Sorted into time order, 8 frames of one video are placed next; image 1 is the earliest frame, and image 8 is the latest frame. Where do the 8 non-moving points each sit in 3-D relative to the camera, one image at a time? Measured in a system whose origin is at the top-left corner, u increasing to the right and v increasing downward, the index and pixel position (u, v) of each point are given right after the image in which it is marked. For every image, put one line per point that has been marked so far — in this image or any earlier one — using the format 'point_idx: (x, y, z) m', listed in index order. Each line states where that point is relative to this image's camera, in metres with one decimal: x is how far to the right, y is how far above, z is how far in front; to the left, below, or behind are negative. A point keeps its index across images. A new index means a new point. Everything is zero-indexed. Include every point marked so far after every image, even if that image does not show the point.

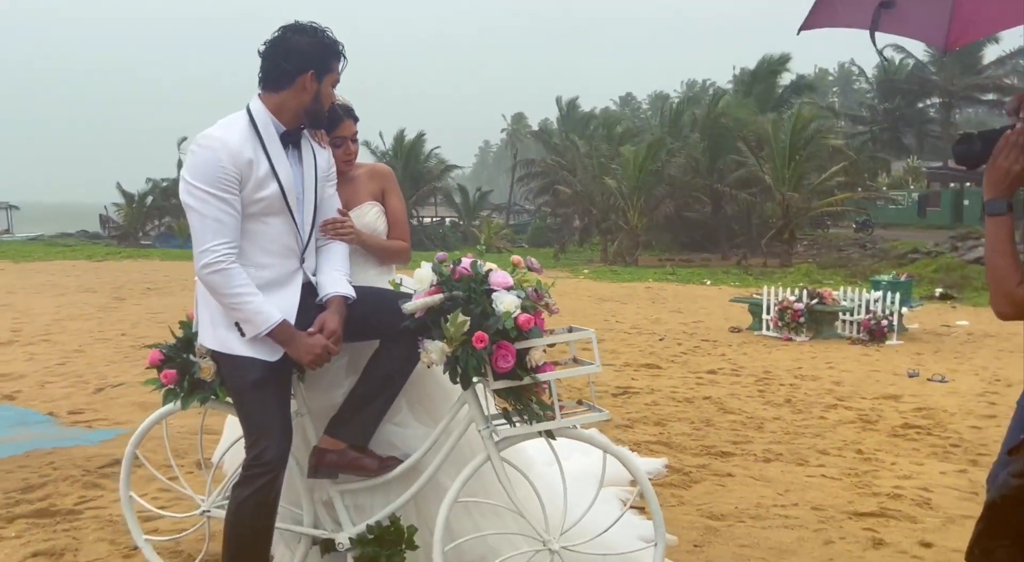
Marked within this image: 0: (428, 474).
0: (-0.2, -0.5, +2.6) m
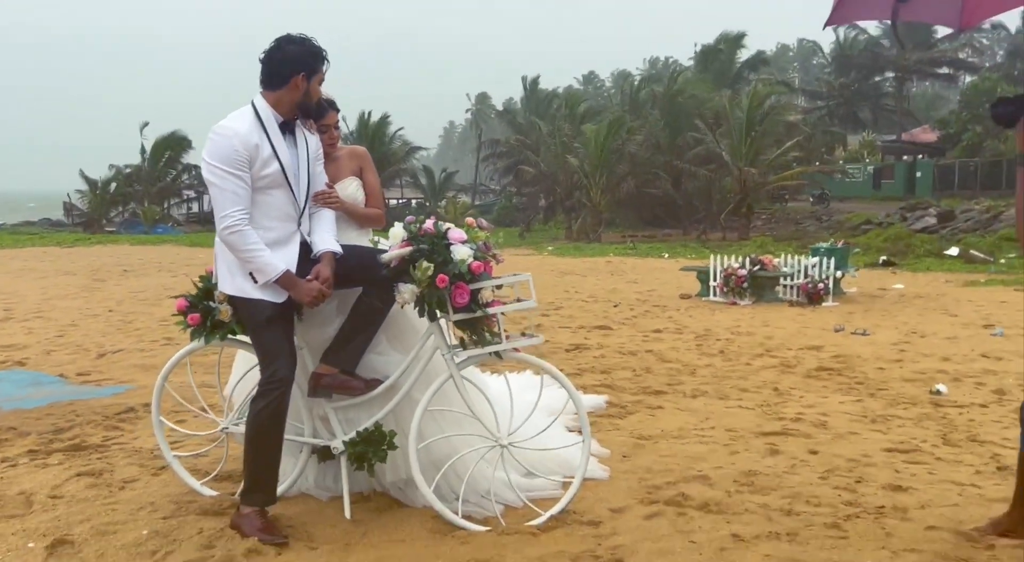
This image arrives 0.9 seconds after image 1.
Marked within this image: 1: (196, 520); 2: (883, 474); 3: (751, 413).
0: (-0.4, -0.4, +3.4) m
1: (-1.1, -0.9, +3.3) m
2: (+1.6, -0.8, +4.1) m
3: (+1.3, -0.7, +5.2) m
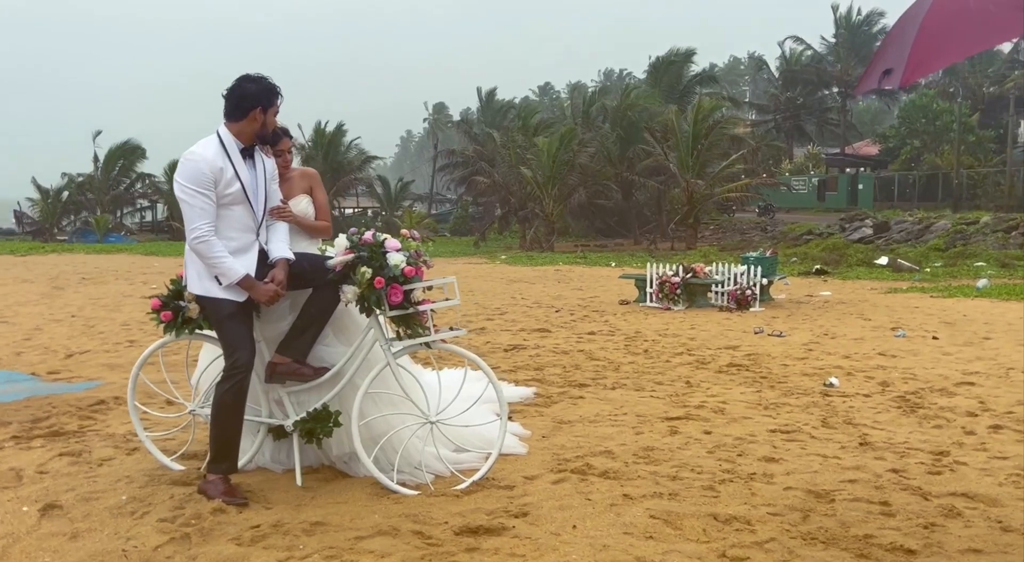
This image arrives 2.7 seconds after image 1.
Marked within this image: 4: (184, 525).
0: (-0.7, -0.4, +4.0) m
1: (-1.4, -0.9, +3.9) m
2: (+1.3, -0.8, +4.7) m
3: (+0.9, -0.7, +5.8) m
4: (-1.2, -0.9, +3.5) m
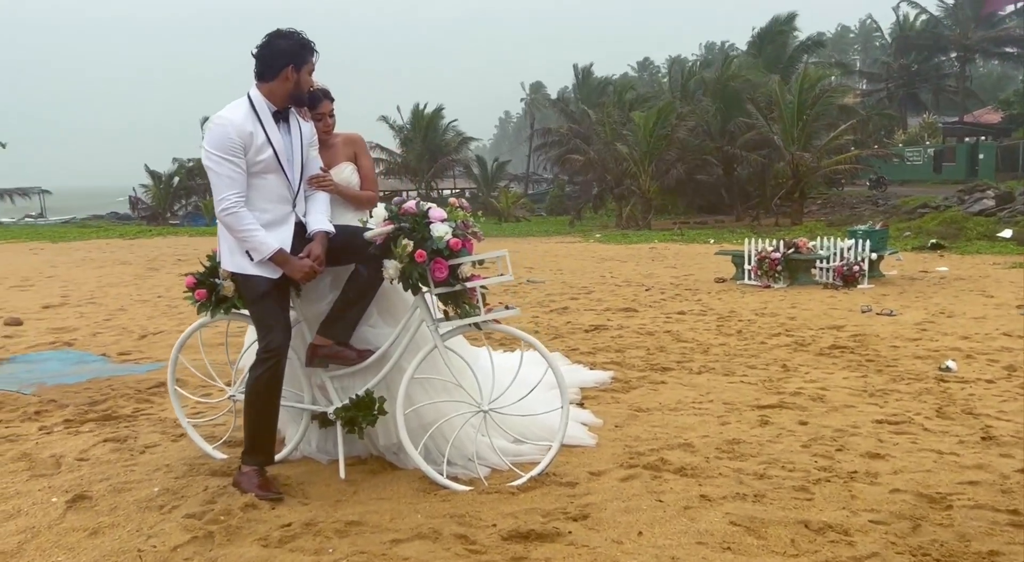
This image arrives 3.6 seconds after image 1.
0: (-0.5, -0.3, +3.6) m
1: (-1.2, -0.8, +3.6) m
2: (+1.6, -0.7, +4.2) m
3: (+1.3, -0.6, +5.3) m
4: (-1.0, -0.8, +3.2) m
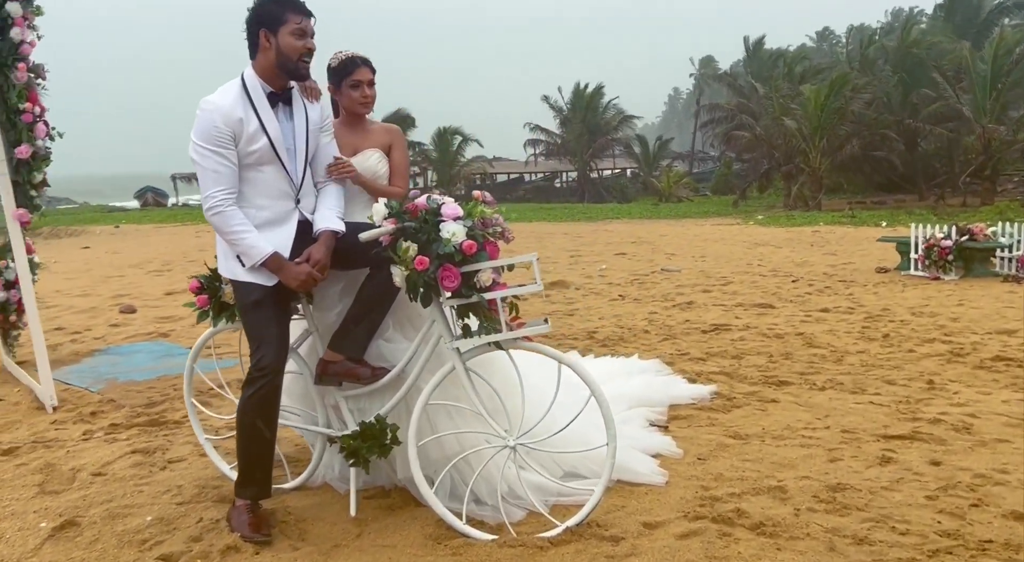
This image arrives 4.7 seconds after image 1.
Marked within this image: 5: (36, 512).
0: (-0.3, -0.3, +3.1) m
1: (-1.1, -0.8, +3.2) m
2: (+1.7, -0.8, +3.3) m
3: (+1.7, -0.6, +4.4) m
4: (-1.0, -0.8, +2.8) m
5: (-1.7, -0.8, +3.3) m
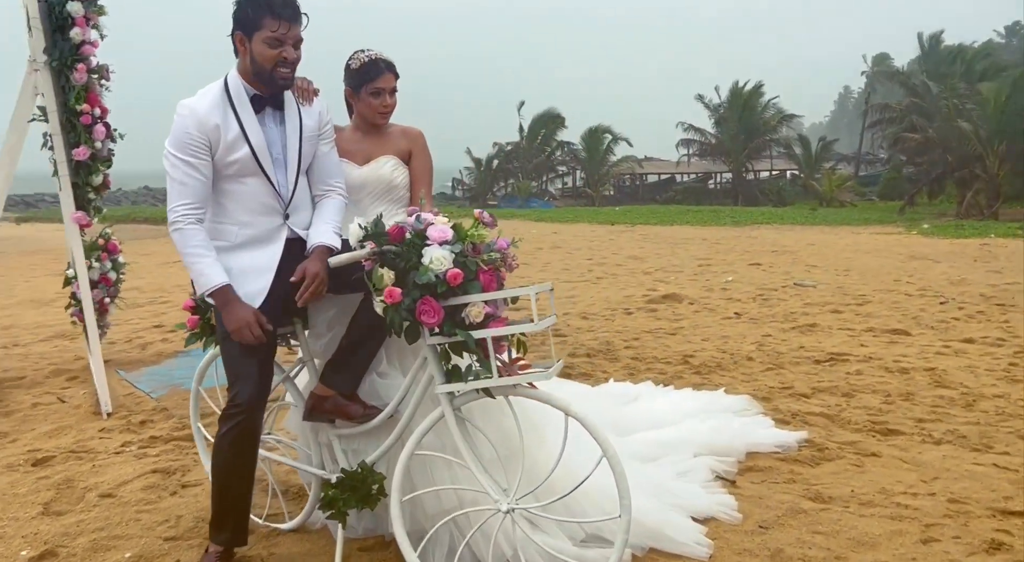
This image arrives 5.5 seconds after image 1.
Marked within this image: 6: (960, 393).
0: (-0.3, -0.4, +2.7) m
1: (-1.0, -0.8, +3.0) m
2: (+1.8, -0.9, +2.6) m
3: (+1.9, -0.8, +3.7) m
4: (-1.0, -0.9, +2.5) m
5: (-1.6, -0.8, +3.1) m
6: (+2.4, -0.6, +5.0) m
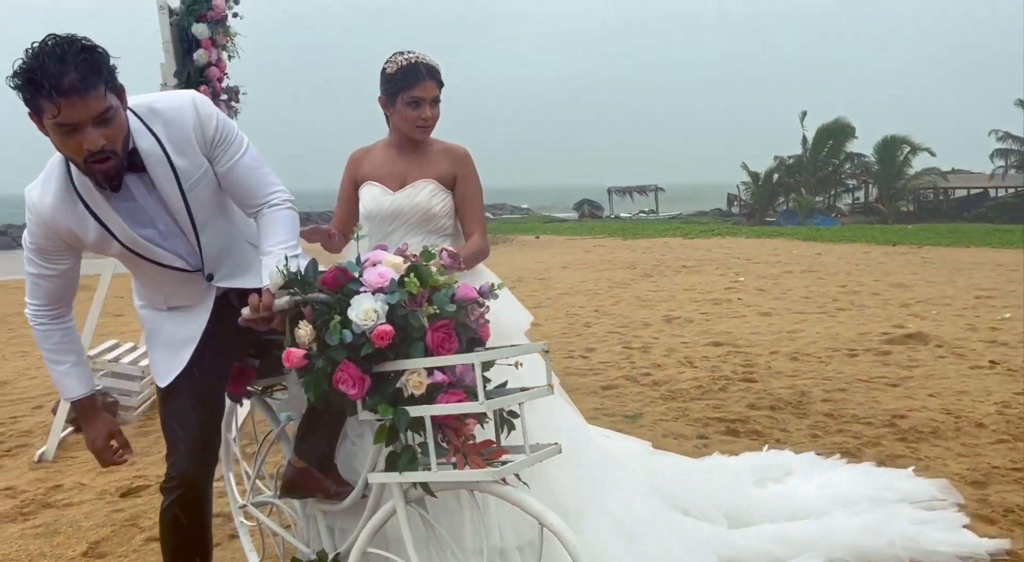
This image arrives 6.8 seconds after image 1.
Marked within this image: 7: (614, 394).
0: (-0.3, -0.5, +2.2) m
1: (-0.9, -1.0, +2.7) m
2: (+1.6, -1.1, +1.4) m
3: (+2.1, -1.0, +2.4) m
4: (-1.1, -1.0, +2.2) m
5: (-1.5, -0.9, +3.0) m
6: (+2.9, -0.8, +3.6) m
7: (+0.6, -0.6, +5.3) m
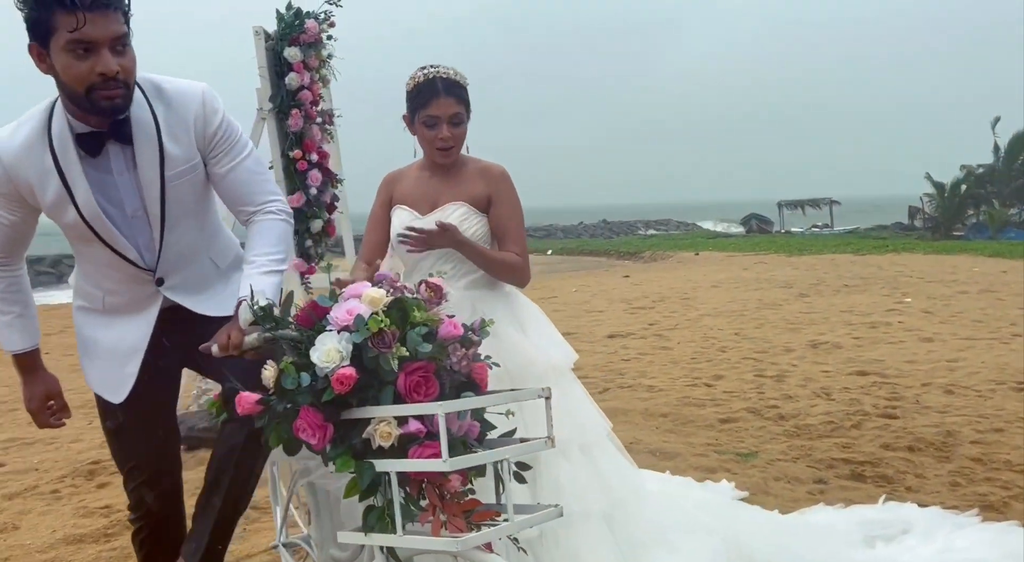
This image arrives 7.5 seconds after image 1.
0: (-0.3, -0.6, +2.0) m
1: (-0.8, -1.0, +2.6) m
2: (+1.4, -1.1, +0.9) m
3: (+2.1, -1.0, +1.8) m
4: (-1.0, -1.1, +2.2) m
5: (-1.3, -1.0, +3.0) m
6: (+3.2, -0.9, +2.8) m
7: (+1.1, -0.8, +4.9) m
